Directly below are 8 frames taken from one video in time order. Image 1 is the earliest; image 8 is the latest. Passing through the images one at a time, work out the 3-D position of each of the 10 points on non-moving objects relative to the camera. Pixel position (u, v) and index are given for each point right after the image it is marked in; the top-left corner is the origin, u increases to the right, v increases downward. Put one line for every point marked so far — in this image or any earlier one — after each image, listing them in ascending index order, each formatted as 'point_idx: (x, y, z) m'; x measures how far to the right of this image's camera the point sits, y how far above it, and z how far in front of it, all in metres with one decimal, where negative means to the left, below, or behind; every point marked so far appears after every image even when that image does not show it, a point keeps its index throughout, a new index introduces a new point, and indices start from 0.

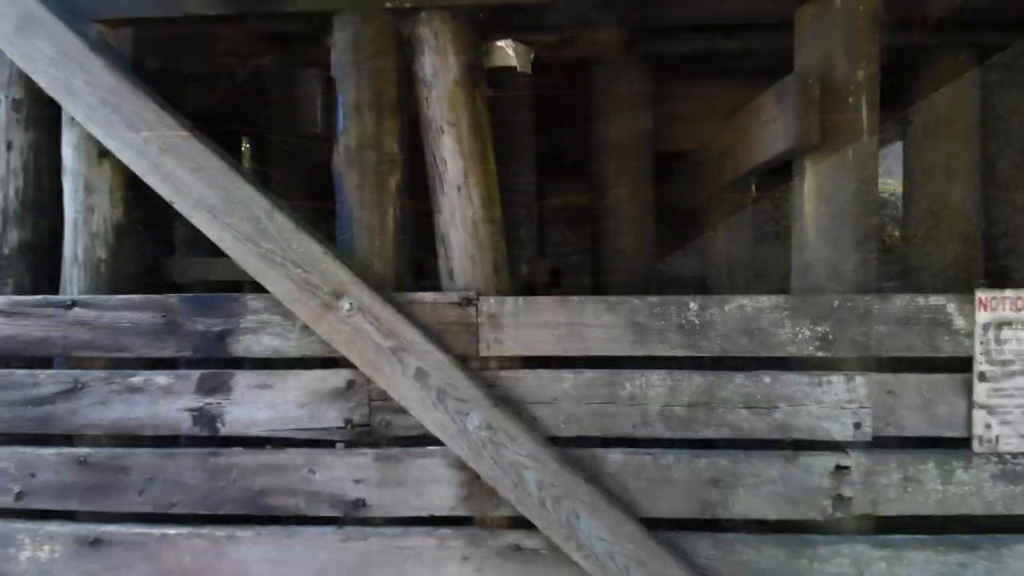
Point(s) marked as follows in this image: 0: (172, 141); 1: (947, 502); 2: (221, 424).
0: (-1.0, +0.4, +1.6) m
1: (+1.1, -0.6, +1.5) m
2: (-0.8, -0.4, +1.6) m
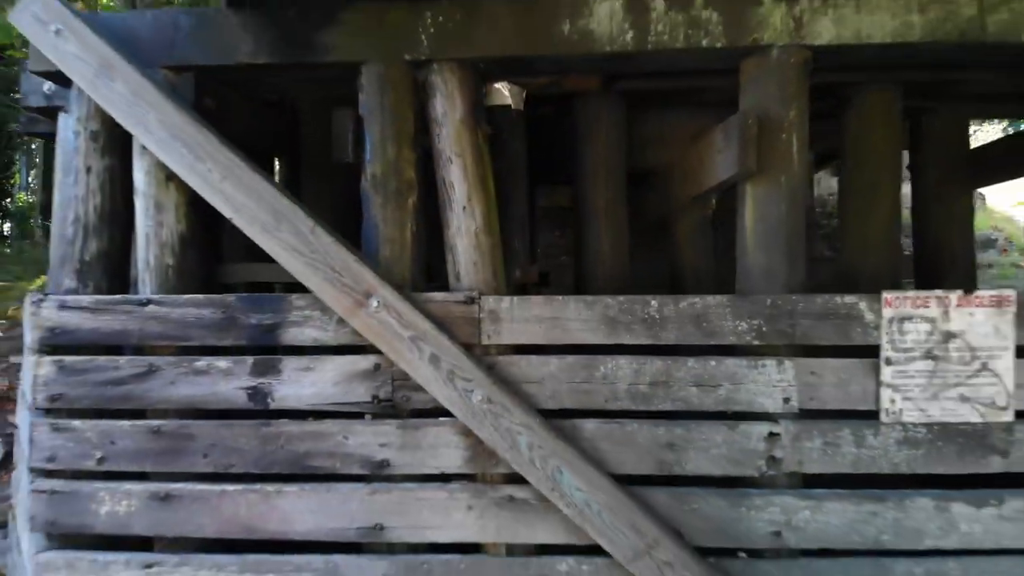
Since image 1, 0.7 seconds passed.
0: (-1.0, +0.4, +1.9) m
1: (+1.1, -0.6, +1.8) m
2: (-0.8, -0.4, +1.9) m
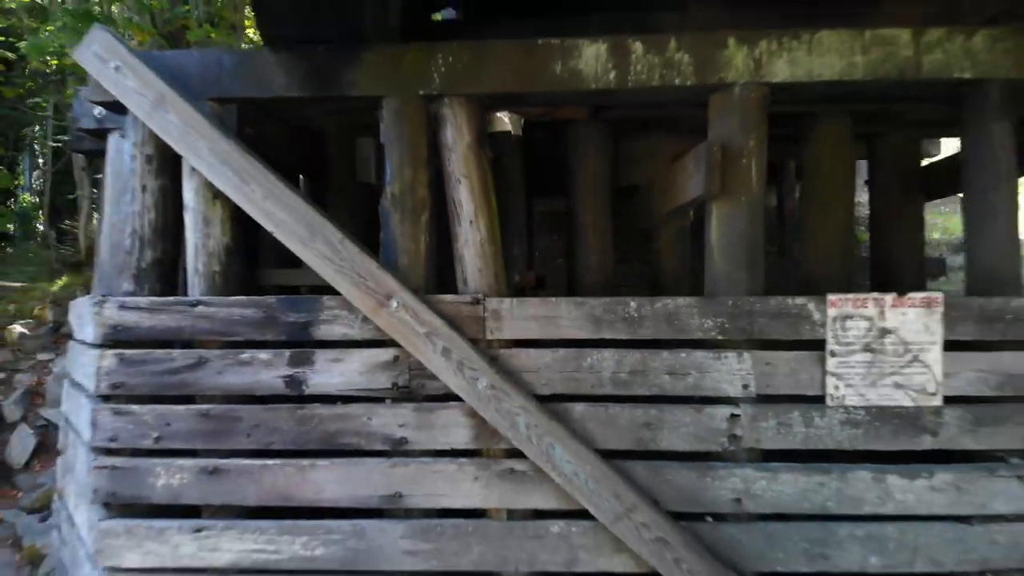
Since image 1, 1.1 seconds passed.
0: (-1.0, +0.4, +2.2) m
1: (+1.1, -0.6, +2.1) m
2: (-0.8, -0.4, +2.3) m
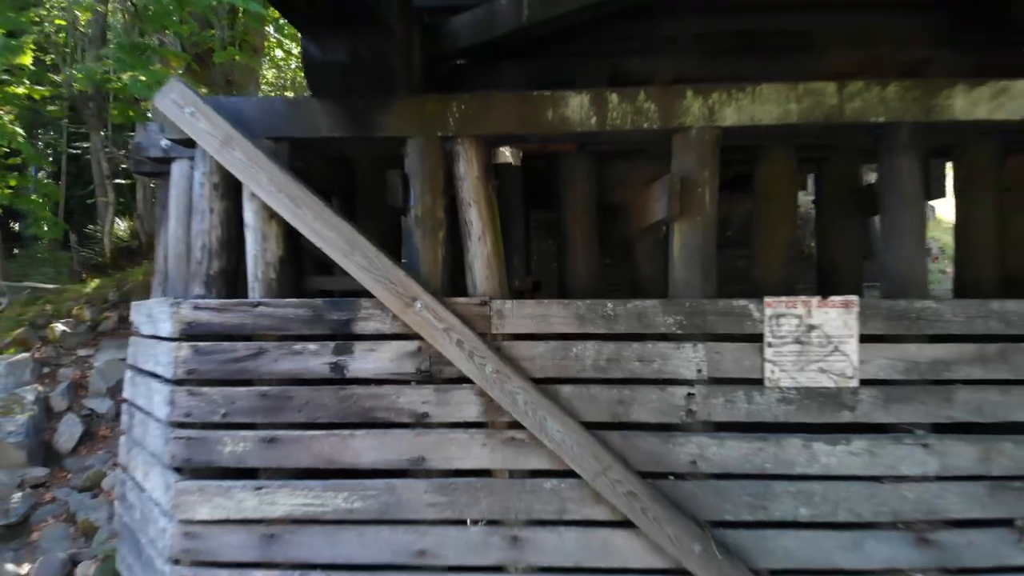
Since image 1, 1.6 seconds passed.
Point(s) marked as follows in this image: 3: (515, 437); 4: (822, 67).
0: (-1.0, +0.4, +2.8) m
1: (+1.1, -0.6, +2.7) m
2: (-0.8, -0.4, +2.8) m
3: (0.0, -0.7, +2.7) m
4: (+1.8, +1.3, +3.3) m
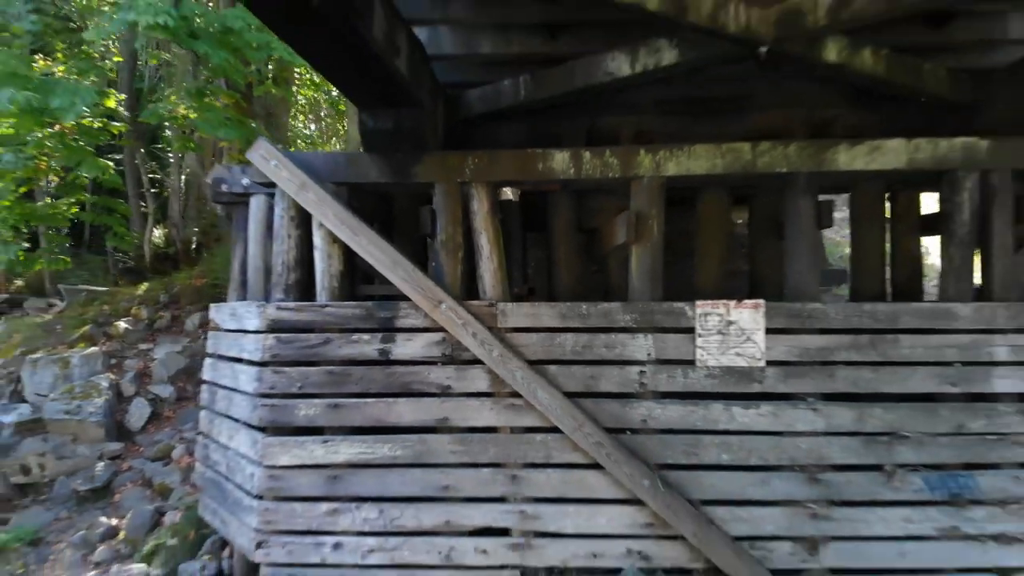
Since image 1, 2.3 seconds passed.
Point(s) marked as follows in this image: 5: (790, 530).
0: (-1.0, +0.3, +3.8) m
1: (+1.1, -0.6, +3.7) m
2: (-0.8, -0.5, +3.8) m
3: (0.0, -0.8, +3.7) m
4: (+1.8, +1.3, +4.3) m
5: (+1.9, -1.6, +3.7) m
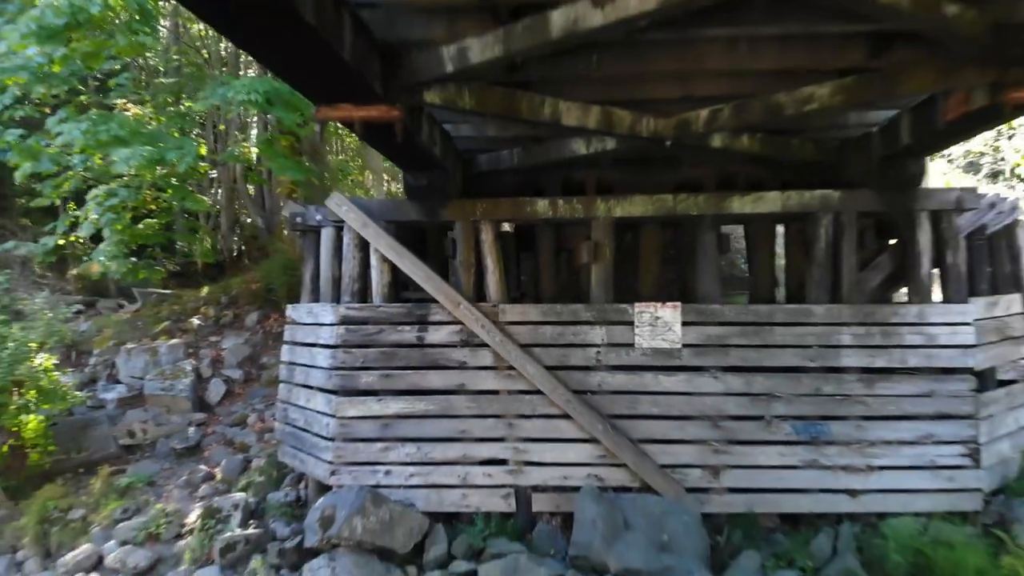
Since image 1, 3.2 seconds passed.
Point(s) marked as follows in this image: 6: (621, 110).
0: (-1.0, +0.3, +5.5) m
1: (+1.1, -0.7, +5.4) m
2: (-0.8, -0.5, +5.5) m
3: (0.0, -0.8, +5.4) m
4: (+1.8, +1.2, +6.0) m
5: (+1.8, -1.7, +5.4) m
6: (+0.9, +1.4, +4.6) m
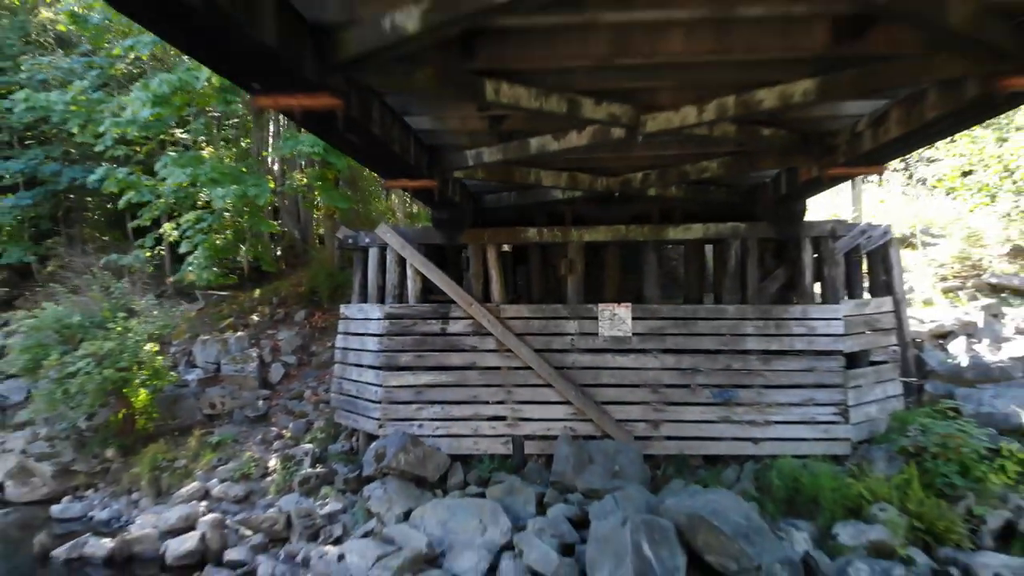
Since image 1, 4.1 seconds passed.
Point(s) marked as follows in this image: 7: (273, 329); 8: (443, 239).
0: (-1.0, +0.2, +7.7) m
1: (+1.1, -0.8, +7.6) m
2: (-0.9, -0.6, +7.7) m
3: (0.0, -0.9, +7.6) m
4: (+1.8, +1.1, +8.1) m
5: (+1.8, -1.8, +7.6) m
6: (+0.9, +1.4, +6.8) m
7: (-5.0, -0.9, +11.6) m
8: (-0.9, +0.6, +7.8) m
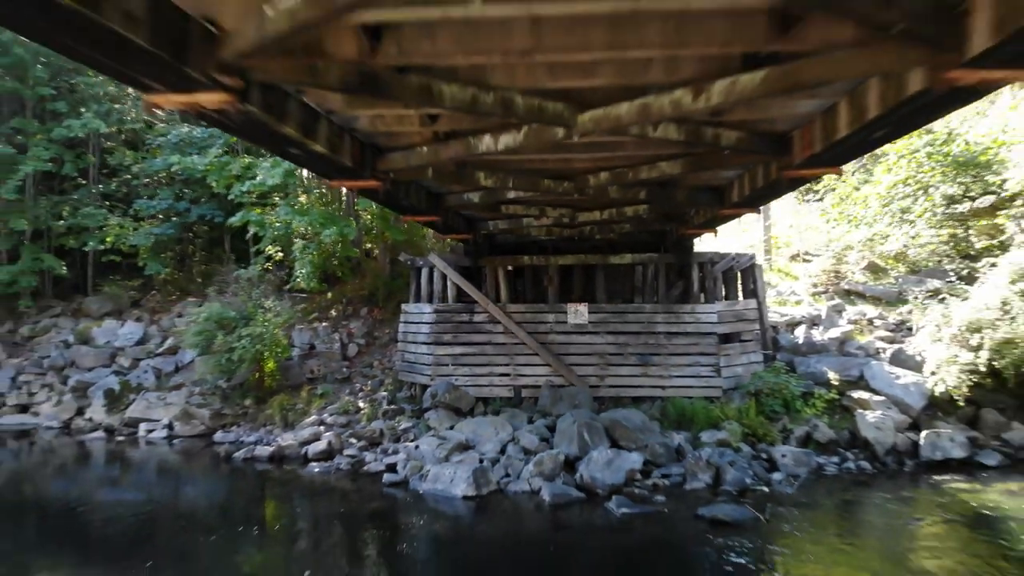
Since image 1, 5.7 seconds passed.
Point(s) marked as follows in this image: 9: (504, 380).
0: (-1.0, +0.1, +12.6) m
1: (+1.1, -0.9, +12.4) m
2: (-0.8, -0.7, +12.6) m
3: (0.0, -1.0, +12.5) m
4: (+1.8, +1.0, +13.0) m
5: (+1.8, -1.9, +12.5) m
6: (+0.9, +1.2, +11.6) m
7: (-5.0, -1.0, +16.5) m
8: (-0.9, +0.5, +12.7) m
9: (-0.2, -2.1, +12.6) m
